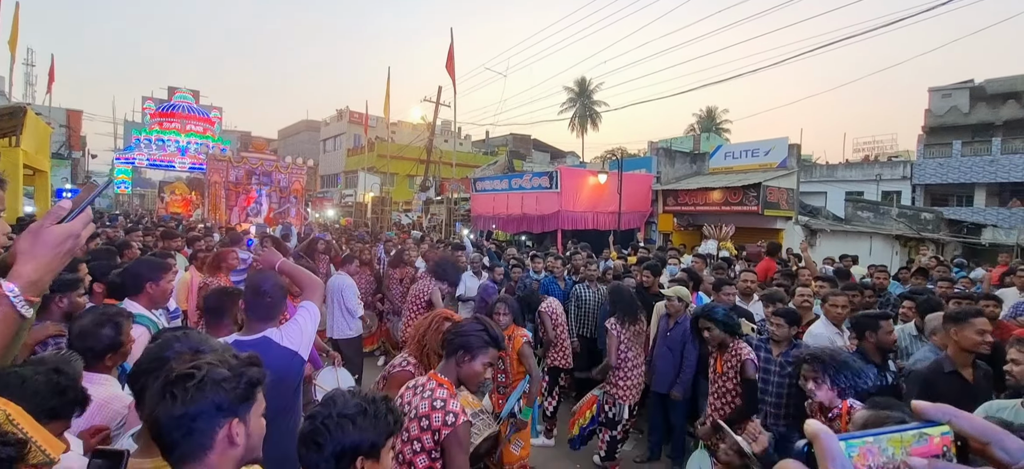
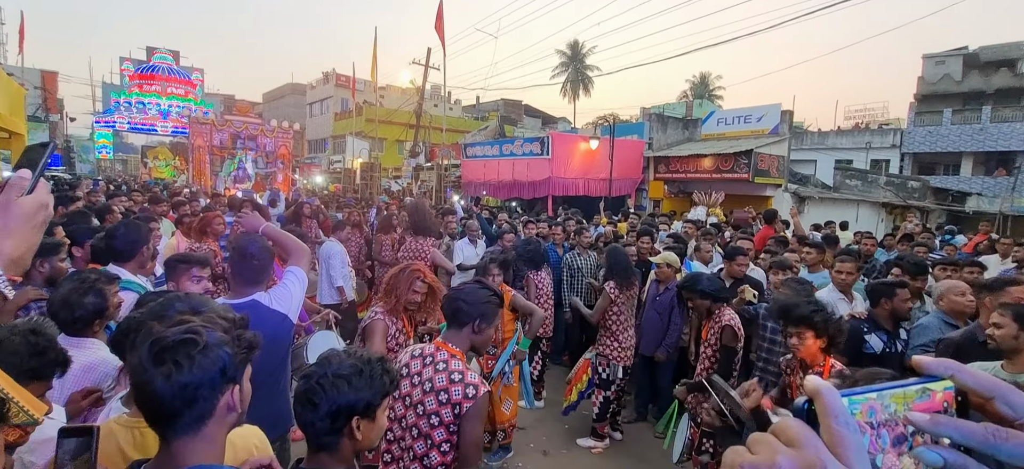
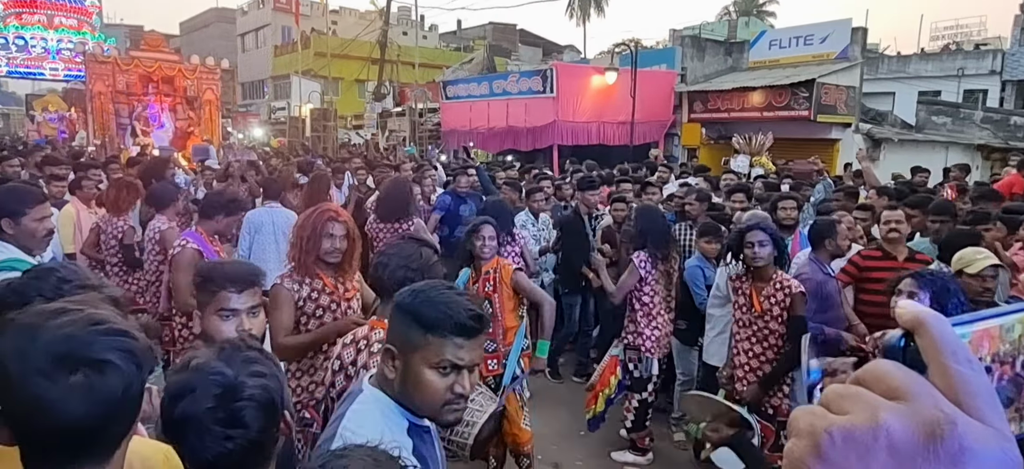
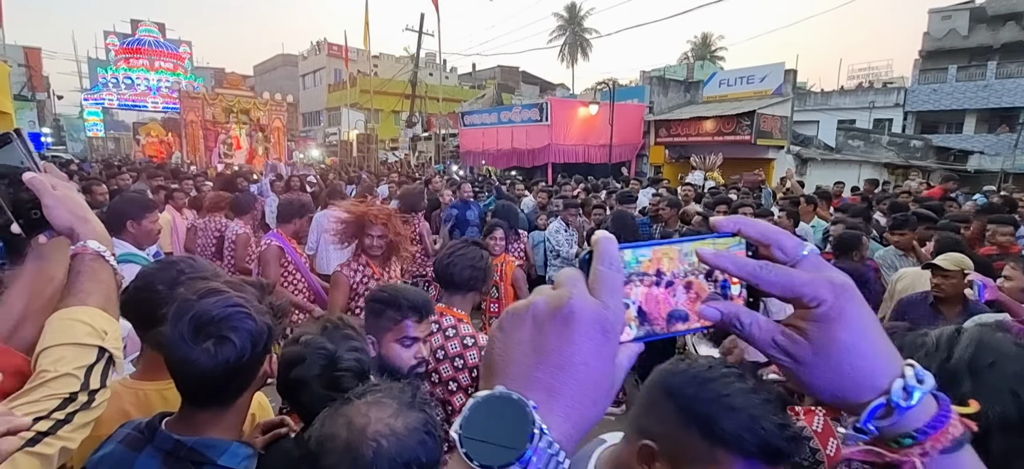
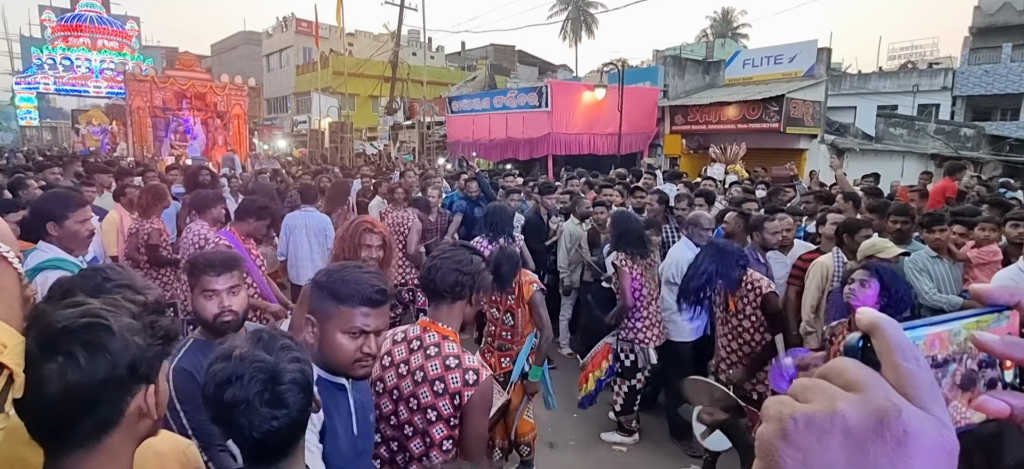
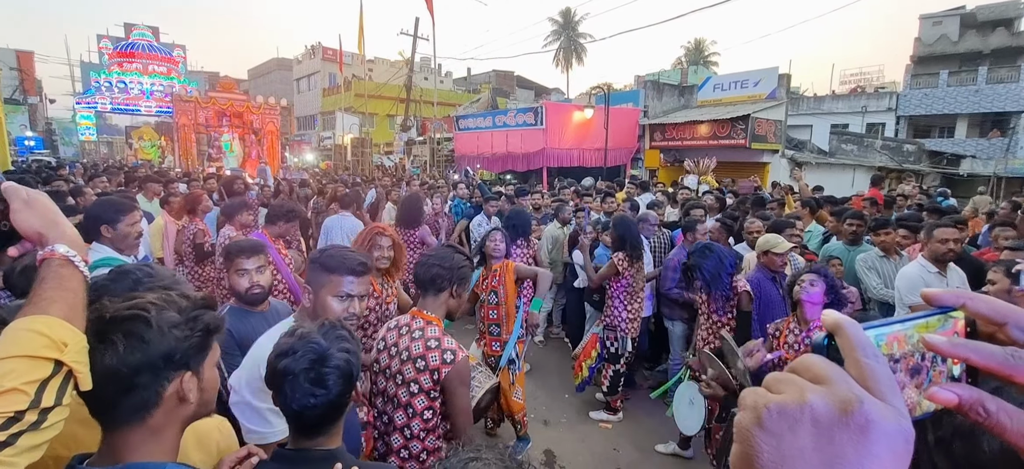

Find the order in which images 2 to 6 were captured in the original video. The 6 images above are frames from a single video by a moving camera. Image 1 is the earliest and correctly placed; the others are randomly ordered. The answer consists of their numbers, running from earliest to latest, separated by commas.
2, 6, 5, 3, 4
